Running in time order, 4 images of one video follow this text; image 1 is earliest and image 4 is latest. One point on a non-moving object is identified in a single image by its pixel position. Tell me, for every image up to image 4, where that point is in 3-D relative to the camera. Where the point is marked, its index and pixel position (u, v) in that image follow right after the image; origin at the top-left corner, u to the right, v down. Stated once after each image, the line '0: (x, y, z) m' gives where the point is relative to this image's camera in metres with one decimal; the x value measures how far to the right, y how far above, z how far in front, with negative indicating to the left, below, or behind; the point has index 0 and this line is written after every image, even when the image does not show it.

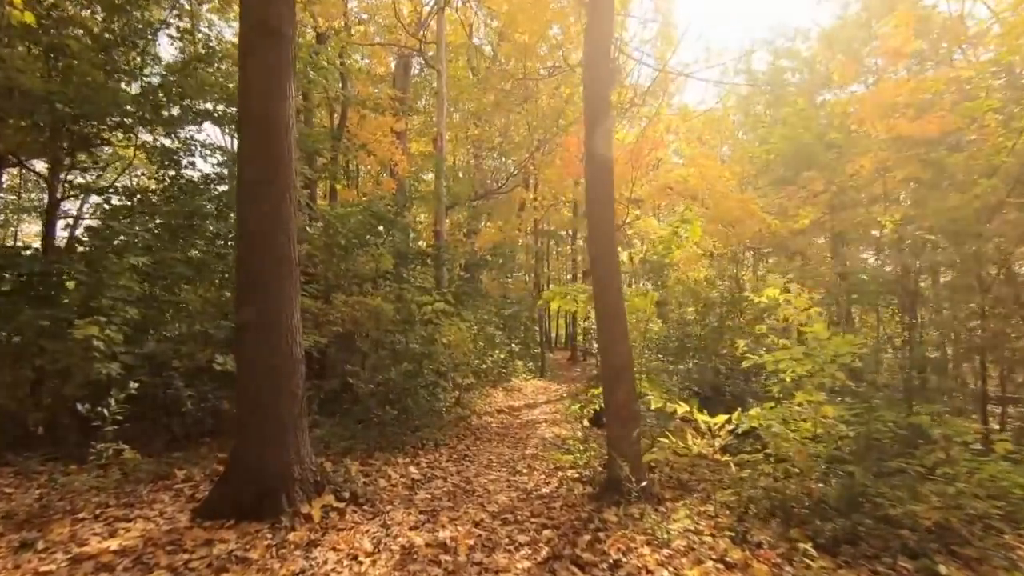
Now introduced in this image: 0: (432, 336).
0: (-1.6, -0.9, +8.8) m
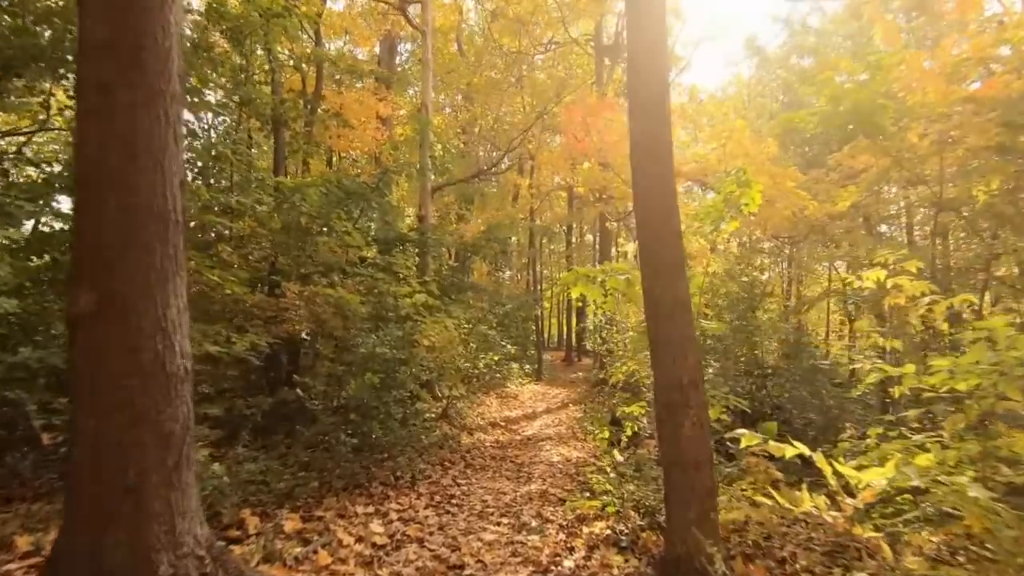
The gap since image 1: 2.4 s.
0: (-1.6, -0.8, +7.1) m
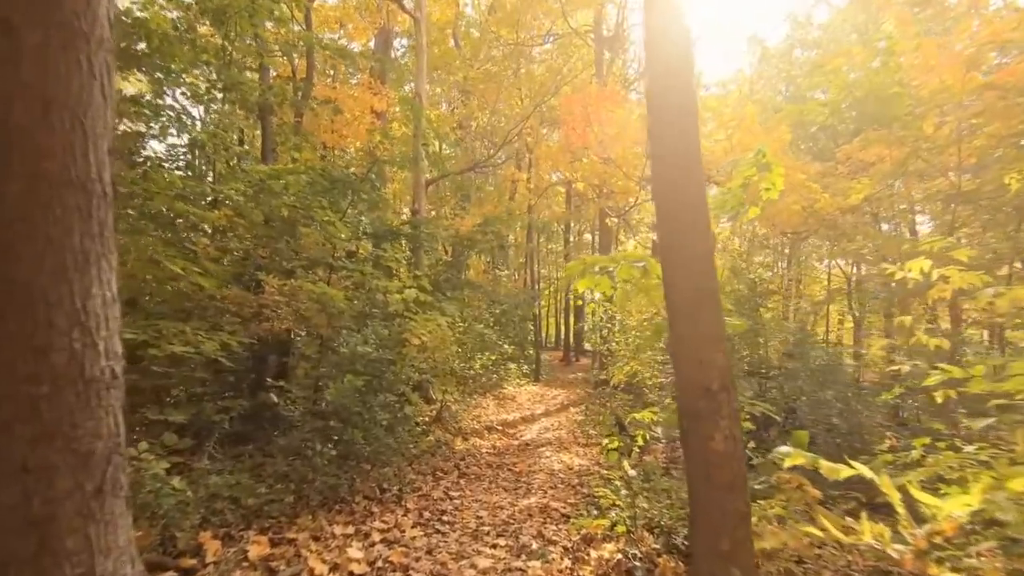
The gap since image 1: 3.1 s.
0: (-1.6, -0.7, +6.6) m
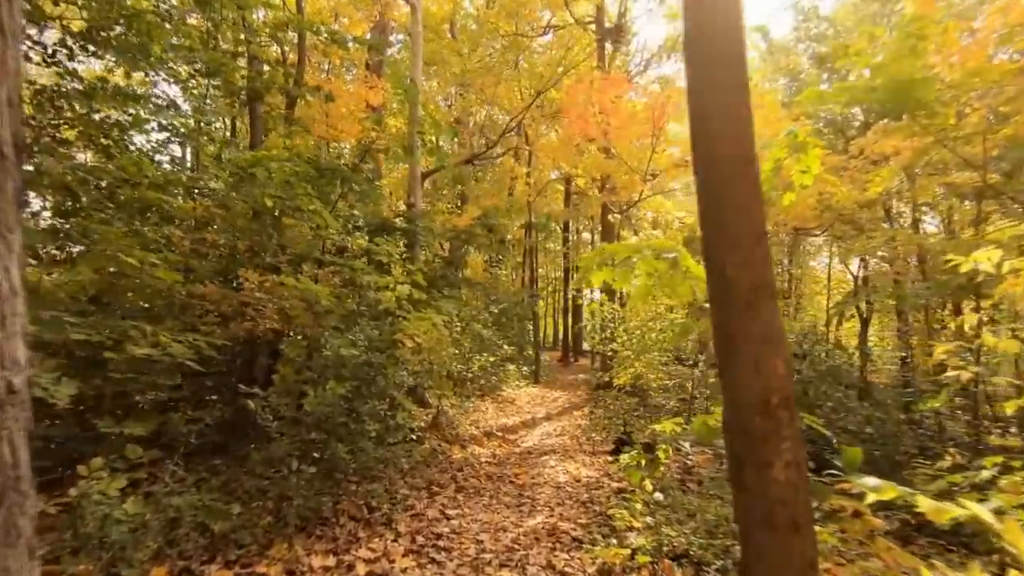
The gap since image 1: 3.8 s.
0: (-1.6, -0.6, +6.1) m
